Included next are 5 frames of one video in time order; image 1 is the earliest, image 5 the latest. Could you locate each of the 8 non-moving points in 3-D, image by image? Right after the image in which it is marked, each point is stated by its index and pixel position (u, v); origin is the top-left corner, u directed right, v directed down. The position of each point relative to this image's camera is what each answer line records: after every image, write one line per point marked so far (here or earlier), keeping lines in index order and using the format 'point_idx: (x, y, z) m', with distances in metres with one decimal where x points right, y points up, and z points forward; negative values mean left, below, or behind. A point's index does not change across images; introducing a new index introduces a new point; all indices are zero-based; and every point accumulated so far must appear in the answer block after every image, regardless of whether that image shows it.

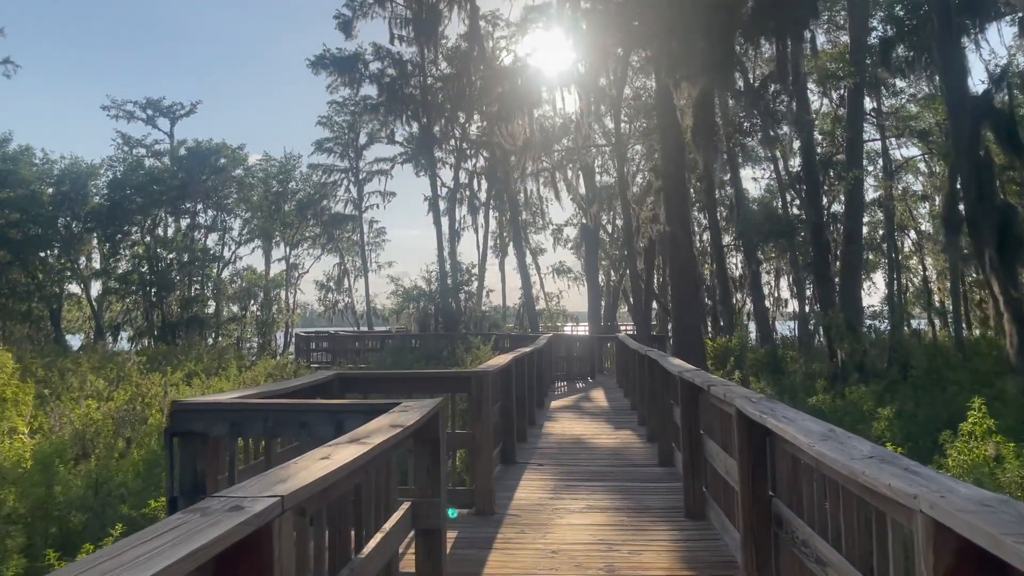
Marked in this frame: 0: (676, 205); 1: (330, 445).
0: (+2.8, +1.4, +14.2) m
1: (-0.5, -0.5, +2.4) m
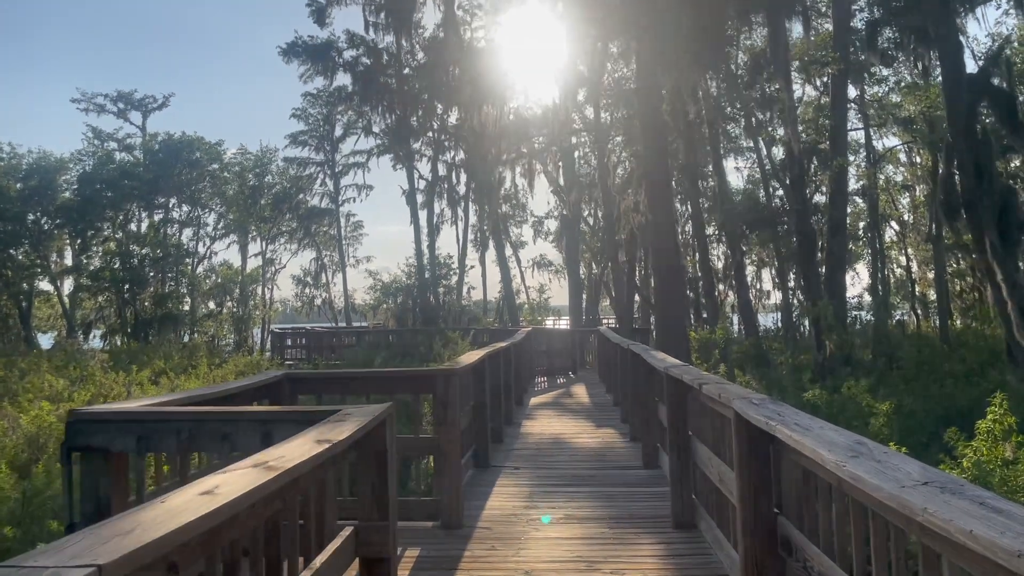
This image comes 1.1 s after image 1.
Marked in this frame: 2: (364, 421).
0: (+2.4, +1.5, +13.7) m
1: (-0.6, -0.4, +1.9) m
2: (-0.5, -0.4, +2.7) m
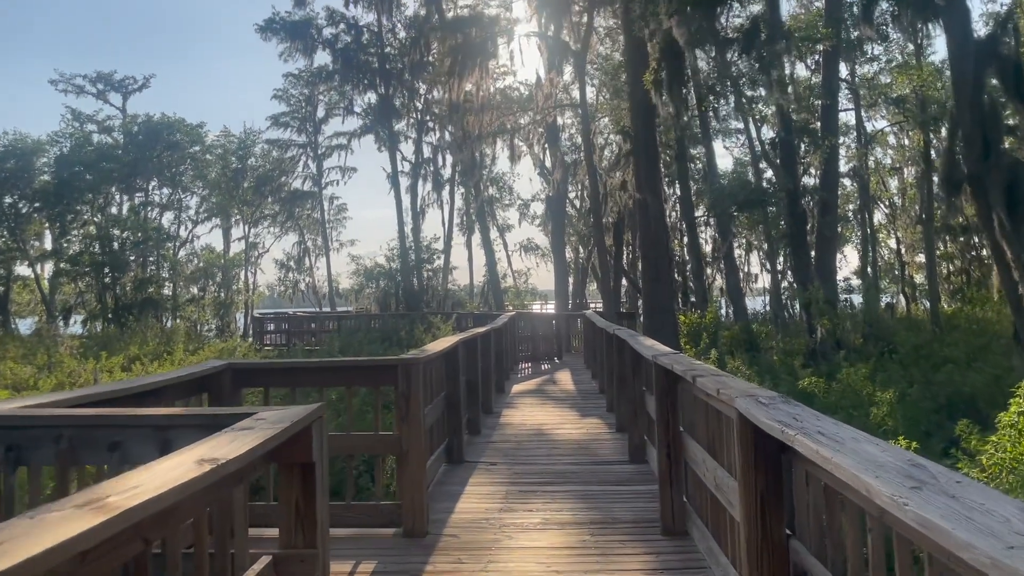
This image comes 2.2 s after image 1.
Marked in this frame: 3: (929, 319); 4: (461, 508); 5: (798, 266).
0: (+2.1, +1.8, +13.2) m
1: (-0.8, -0.4, +1.3) m
2: (-0.6, -0.4, +2.1) m
3: (+9.8, -0.7, +19.9) m
4: (-0.3, -1.3, +4.9) m
5: (+5.8, +0.4, +17.1) m
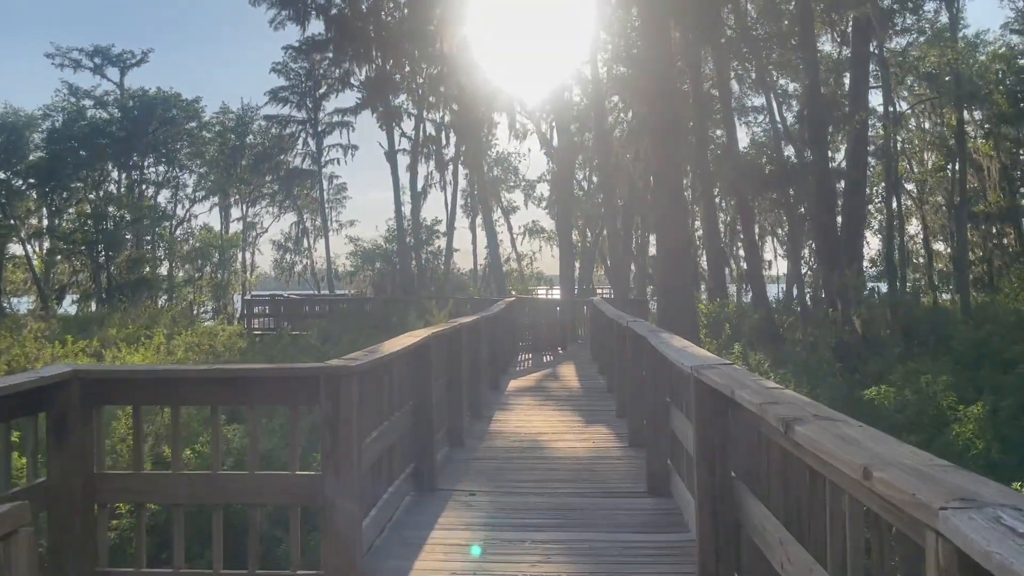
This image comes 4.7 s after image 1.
0: (+2.1, +2.0, +11.8) m
1: (-0.9, -0.3, 0.0) m
2: (-0.7, -0.3, +0.8) m
3: (+9.9, -0.5, +18.4) m
4: (-0.4, -1.2, +3.6) m
5: (+5.8, +0.6, +15.7) m
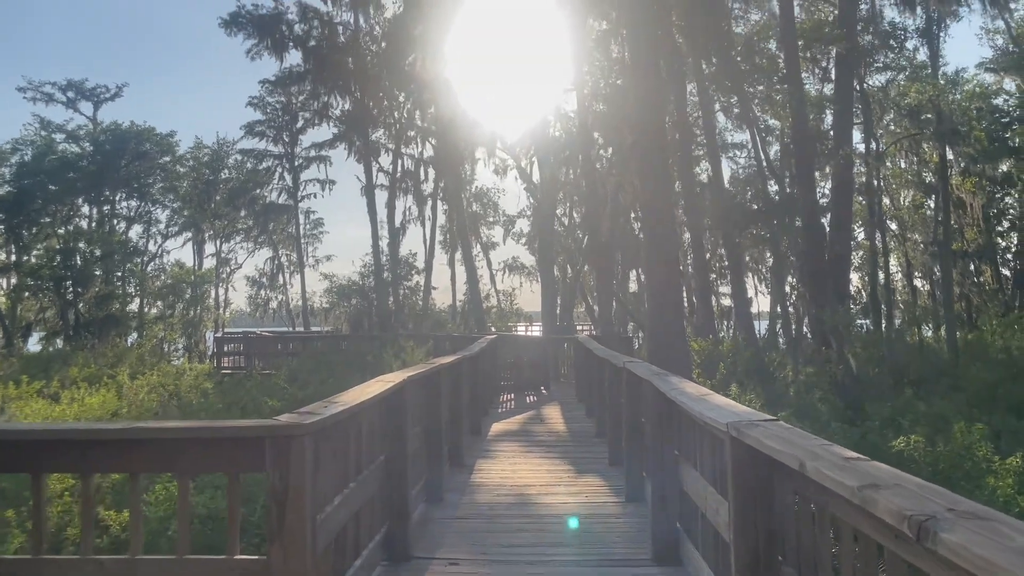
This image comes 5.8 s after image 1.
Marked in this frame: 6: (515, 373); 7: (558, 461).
0: (+1.9, +1.5, +11.4) m
1: (-0.8, -0.3, -0.6) m
2: (-0.7, -0.3, +0.2) m
3: (+9.4, -1.3, +18.1) m
4: (-0.4, -1.3, +2.9) m
5: (+5.5, 0.0, +15.3) m
6: (+0.1, -1.4, +14.4) m
7: (+0.4, -1.5, +7.2) m
